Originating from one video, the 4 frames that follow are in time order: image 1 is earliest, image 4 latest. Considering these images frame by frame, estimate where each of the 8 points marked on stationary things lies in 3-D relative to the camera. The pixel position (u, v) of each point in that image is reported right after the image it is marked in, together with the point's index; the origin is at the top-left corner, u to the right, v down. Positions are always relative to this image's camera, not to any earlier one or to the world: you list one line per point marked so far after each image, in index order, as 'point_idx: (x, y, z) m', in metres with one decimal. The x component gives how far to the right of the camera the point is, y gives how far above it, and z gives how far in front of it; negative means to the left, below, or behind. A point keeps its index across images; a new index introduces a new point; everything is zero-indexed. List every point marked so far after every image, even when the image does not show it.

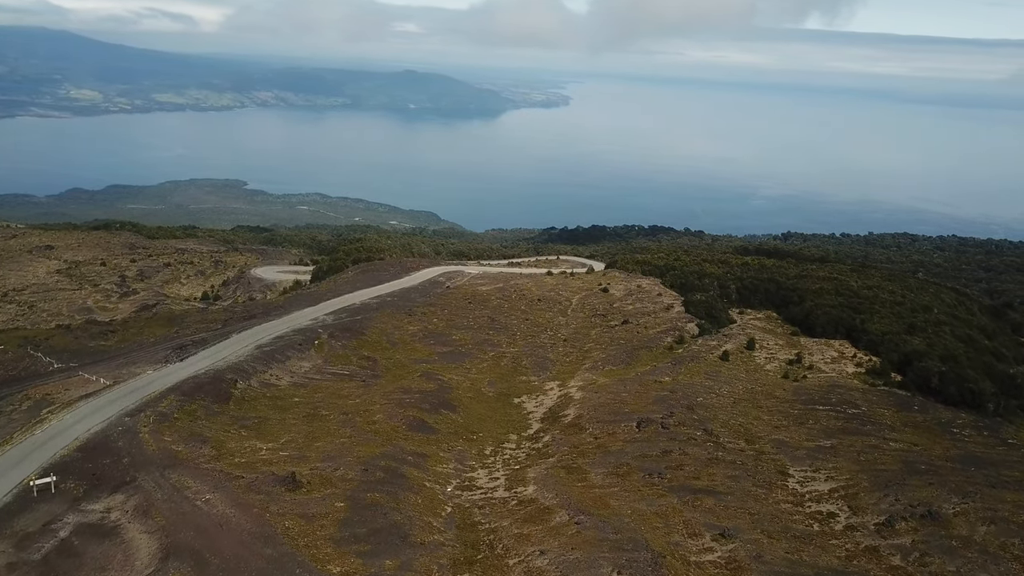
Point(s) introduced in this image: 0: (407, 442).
0: (-3.1, -4.6, +17.6) m
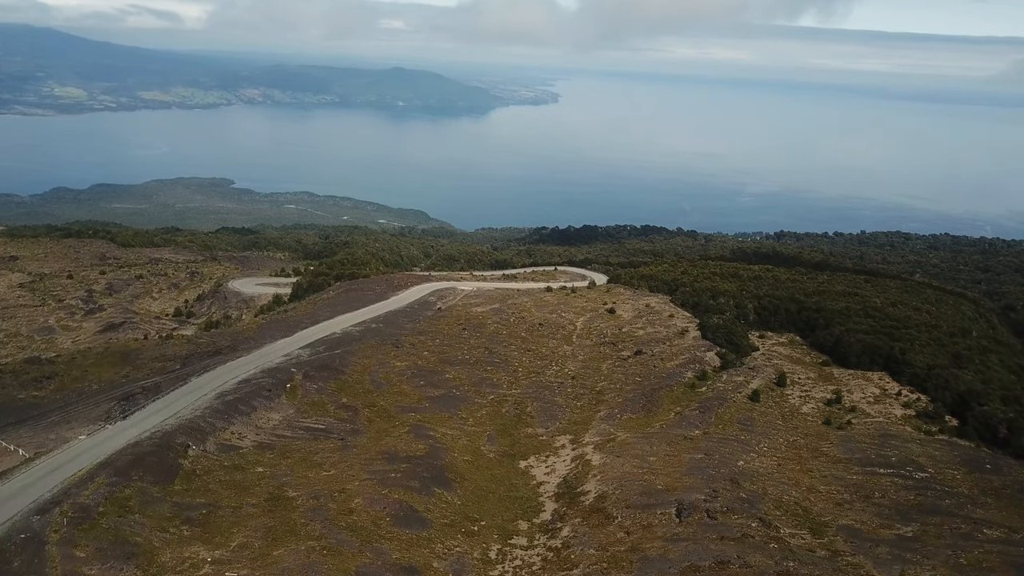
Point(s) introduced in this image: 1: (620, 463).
0: (-2.8, -6.1, +14.0) m
1: (+3.4, -5.5, +18.6) m
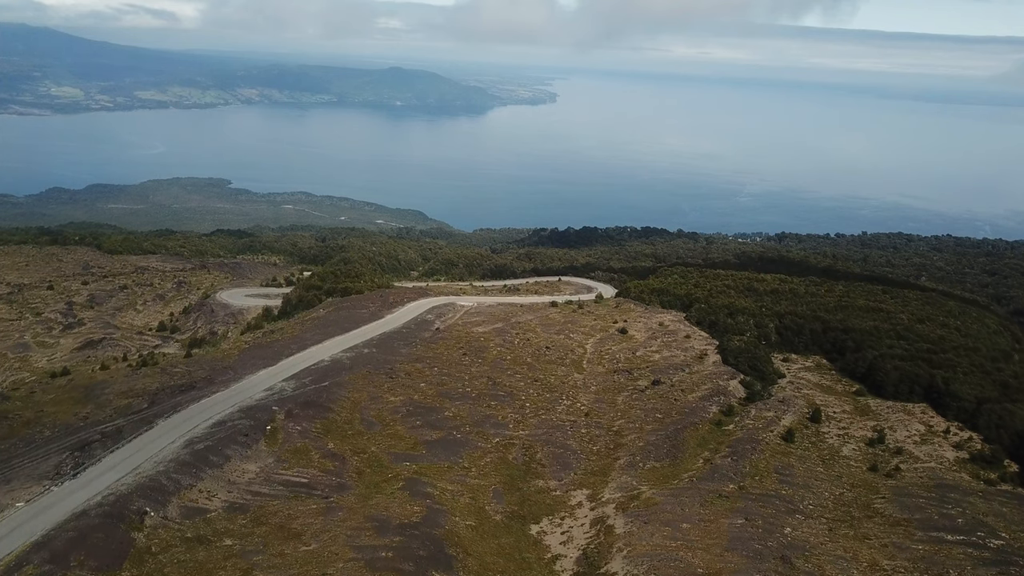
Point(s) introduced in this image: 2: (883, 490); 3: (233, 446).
0: (-2.5, -7.2, +11.3) m
1: (+3.7, -6.6, +16.0) m
2: (+12.4, -6.7, +19.8) m
3: (-9.3, -5.3, +19.7) m
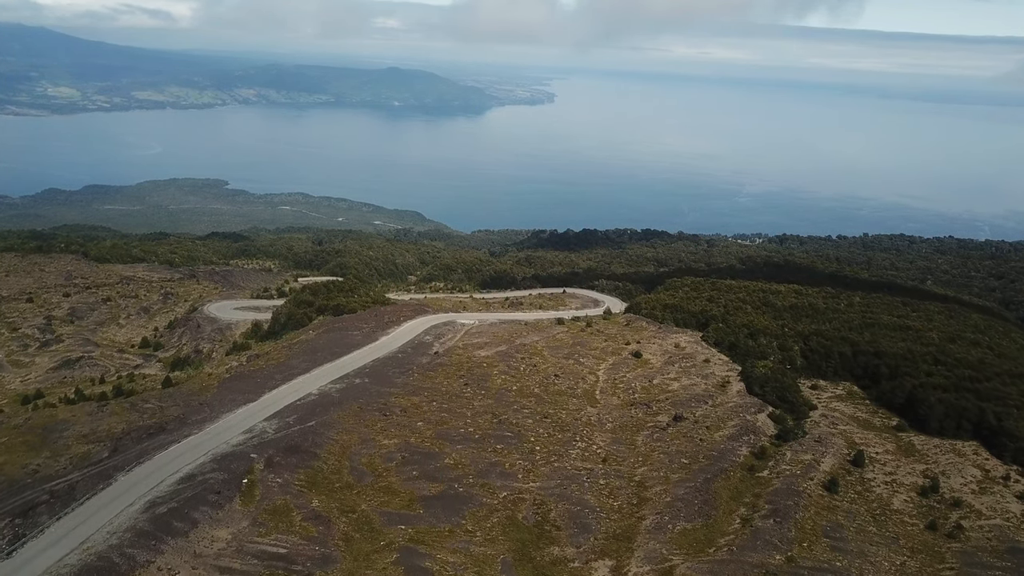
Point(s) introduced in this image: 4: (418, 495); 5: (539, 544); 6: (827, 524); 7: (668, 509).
0: (-2.2, -8.3, +8.7) m
1: (+4.0, -7.7, +13.4) m
2: (+12.7, -7.8, +17.2) m
3: (-9.0, -6.4, +17.1) m
4: (-3.0, -6.6, +18.8) m
5: (+0.8, -7.4, +17.2) m
6: (+9.7, -7.2, +18.2) m
7: (+4.9, -6.9, +18.7) m
